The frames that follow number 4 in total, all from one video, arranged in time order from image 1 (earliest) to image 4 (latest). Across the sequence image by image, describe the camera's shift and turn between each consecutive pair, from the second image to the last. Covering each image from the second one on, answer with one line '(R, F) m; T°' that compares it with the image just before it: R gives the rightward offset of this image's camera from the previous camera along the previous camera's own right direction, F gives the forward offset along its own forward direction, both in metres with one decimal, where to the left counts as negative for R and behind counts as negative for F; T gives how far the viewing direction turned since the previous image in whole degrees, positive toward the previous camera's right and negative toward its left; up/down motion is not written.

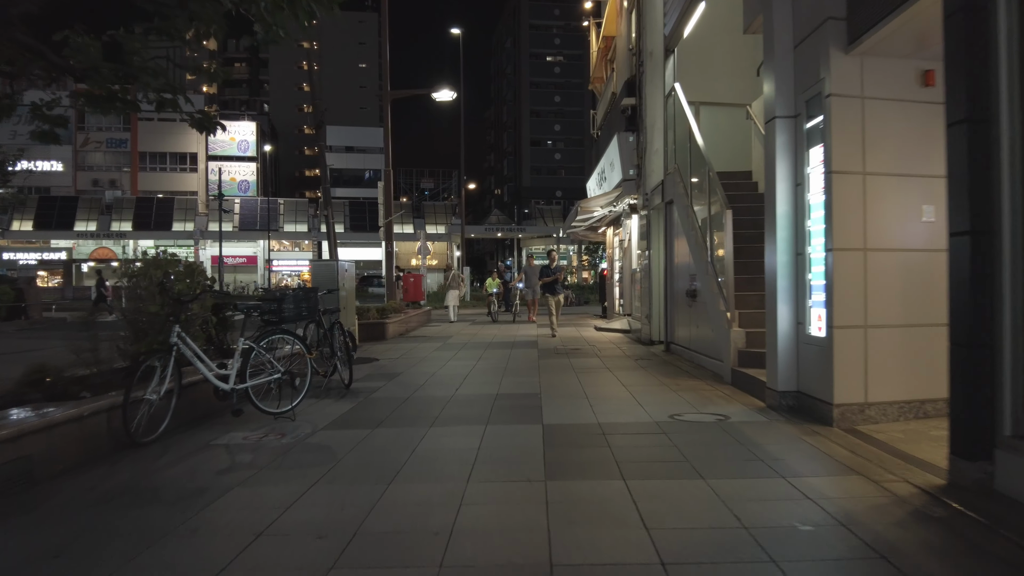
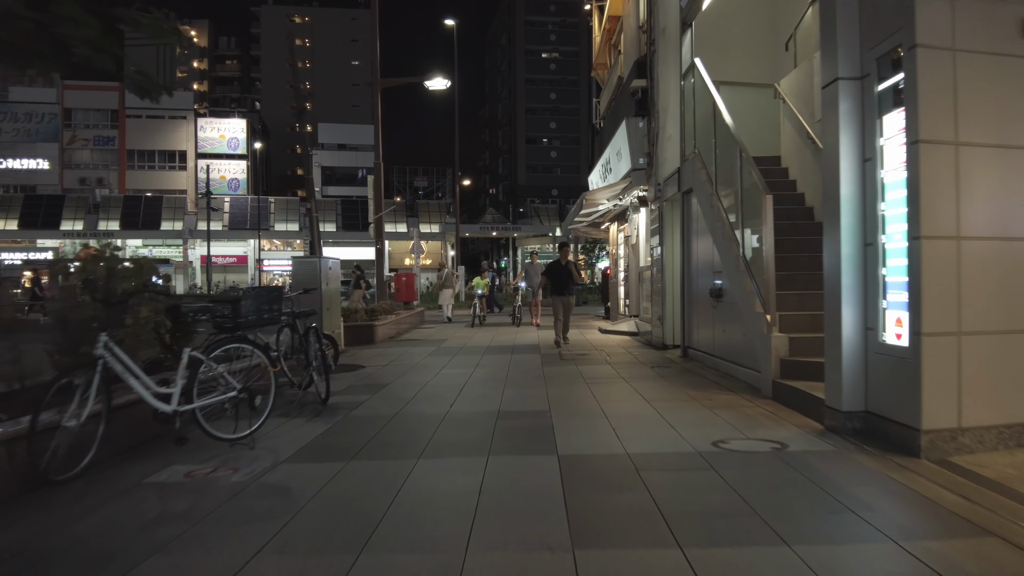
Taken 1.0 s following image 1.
(-0.1, +1.1) m; 0°
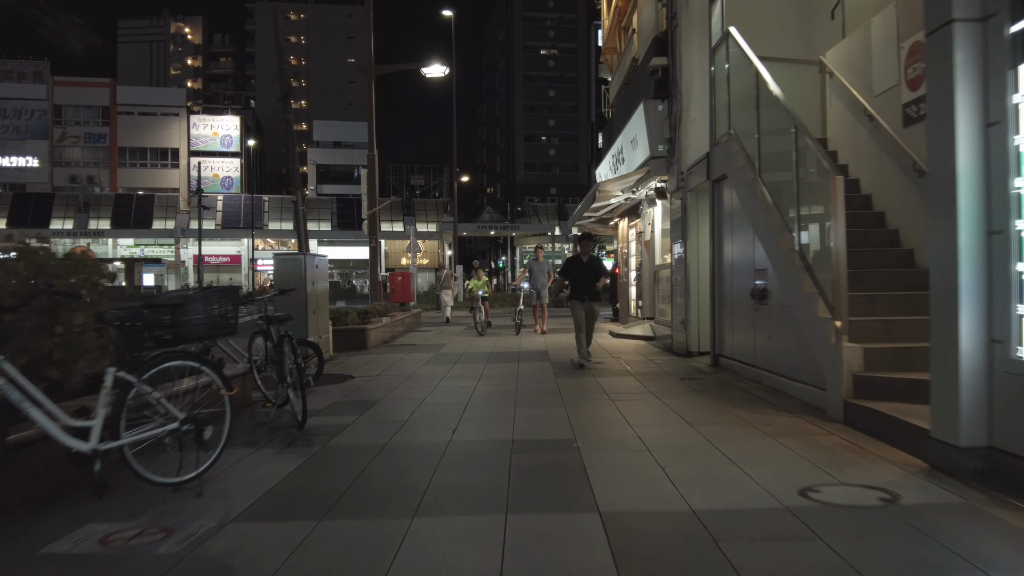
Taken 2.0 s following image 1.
(-0.1, +1.1) m; 0°
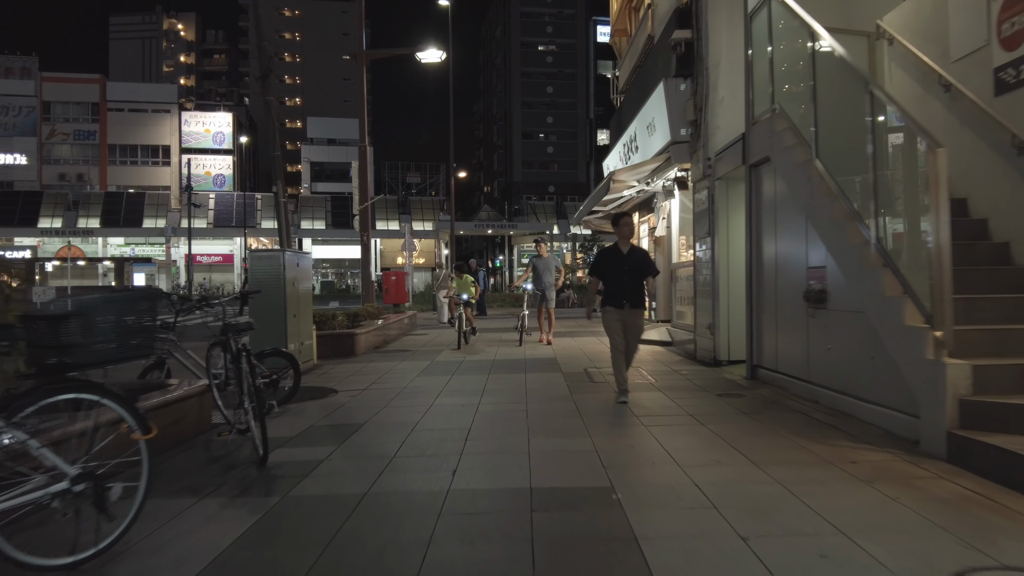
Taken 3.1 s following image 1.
(-0.1, +1.1) m; 0°
